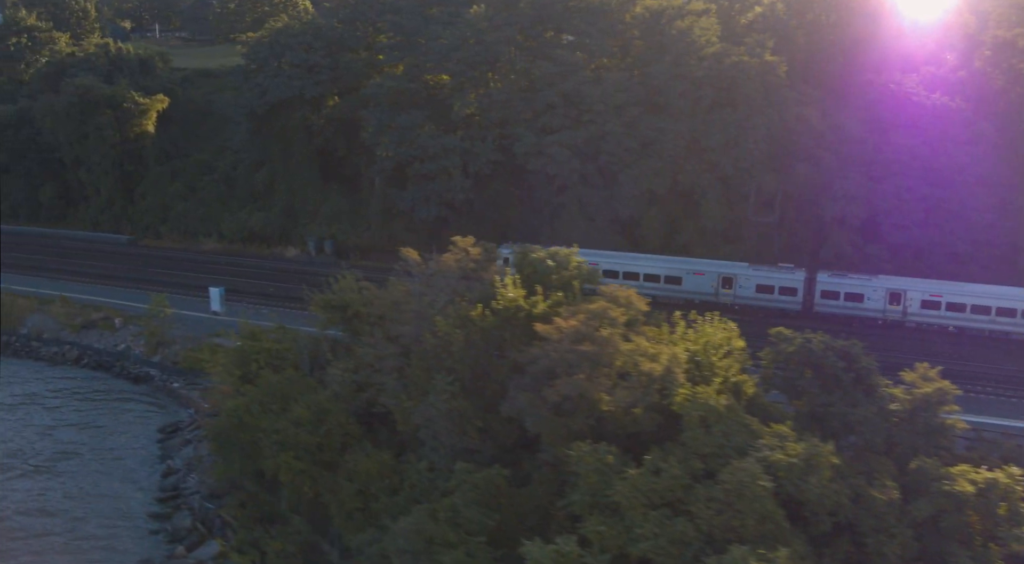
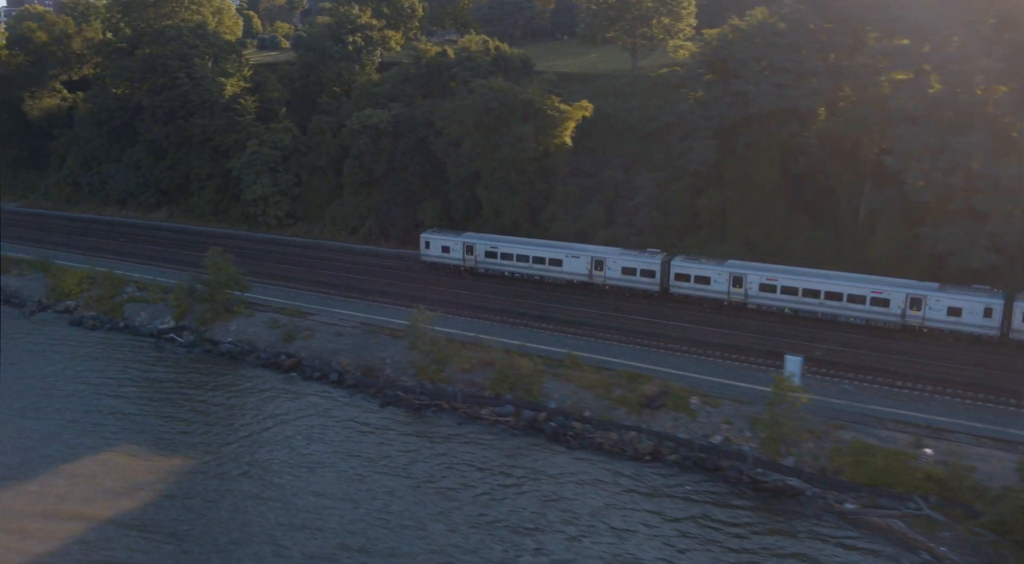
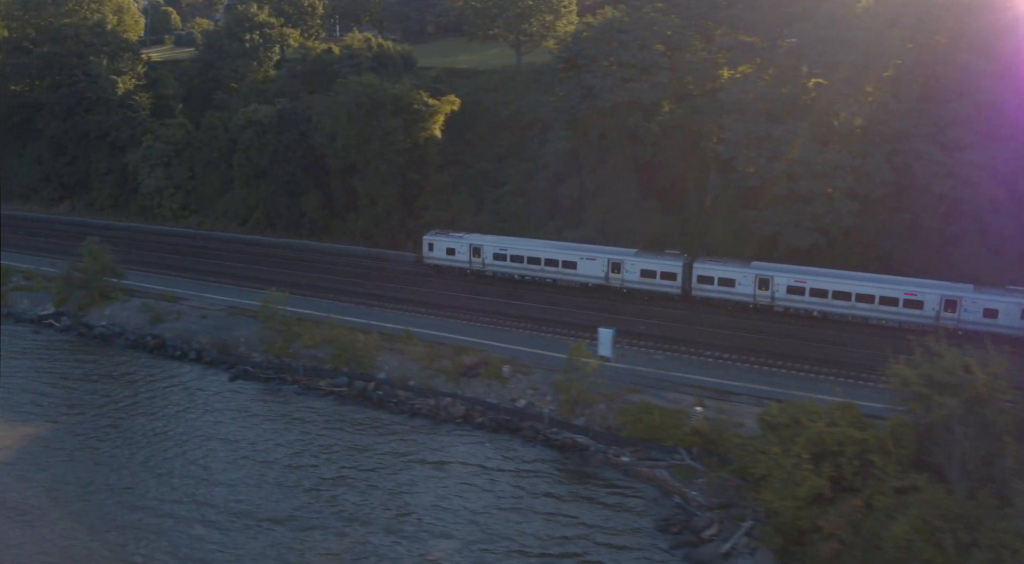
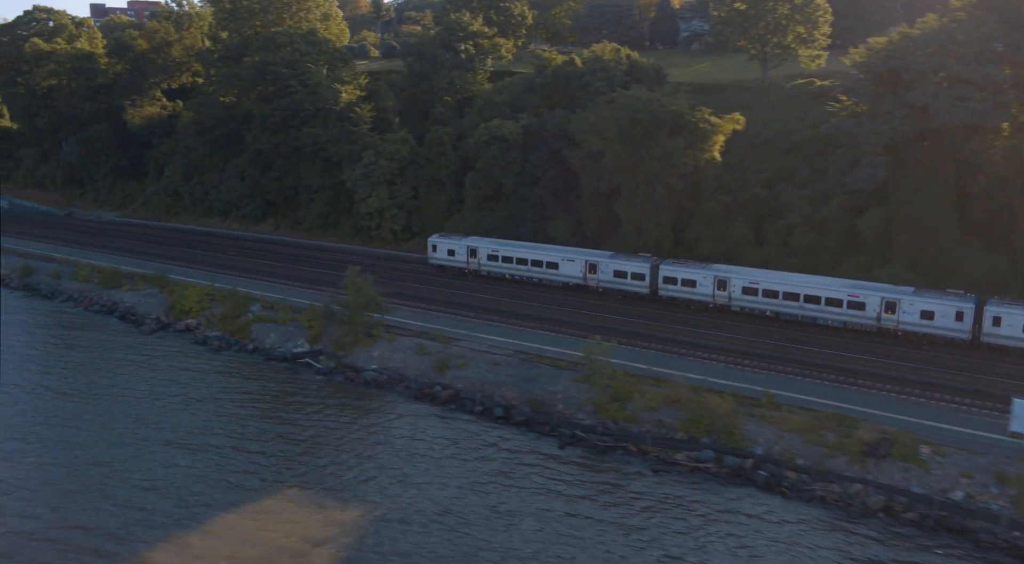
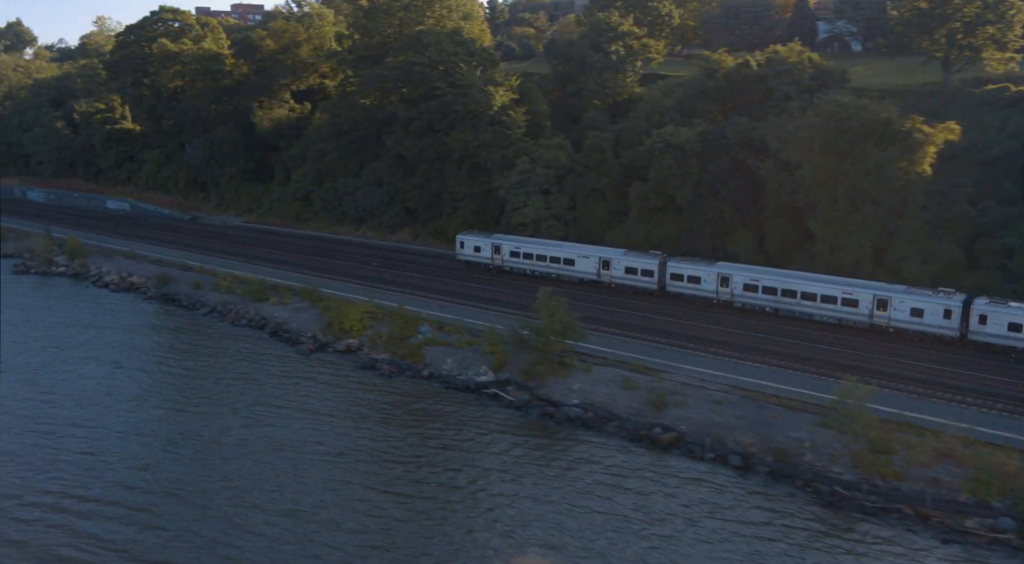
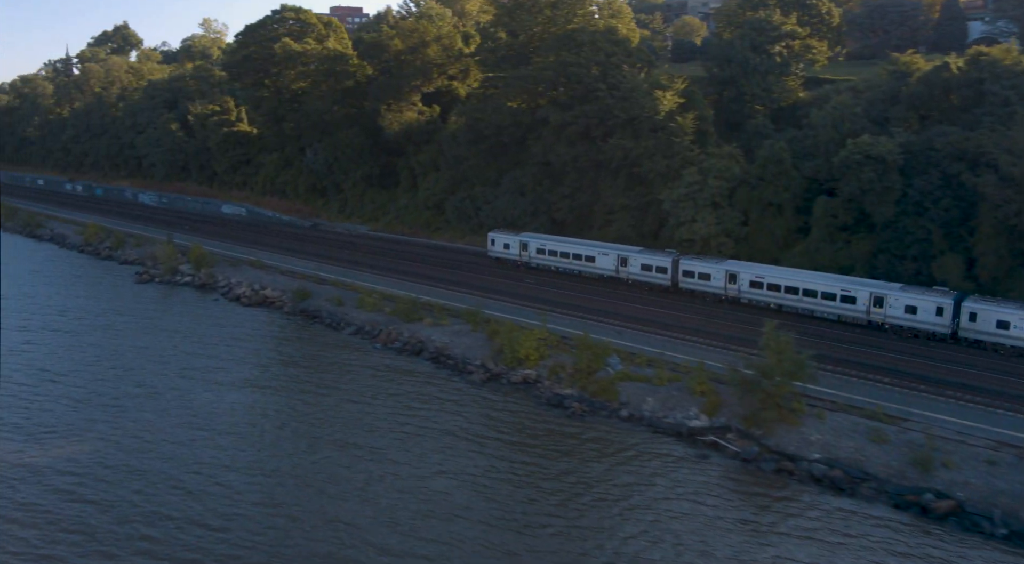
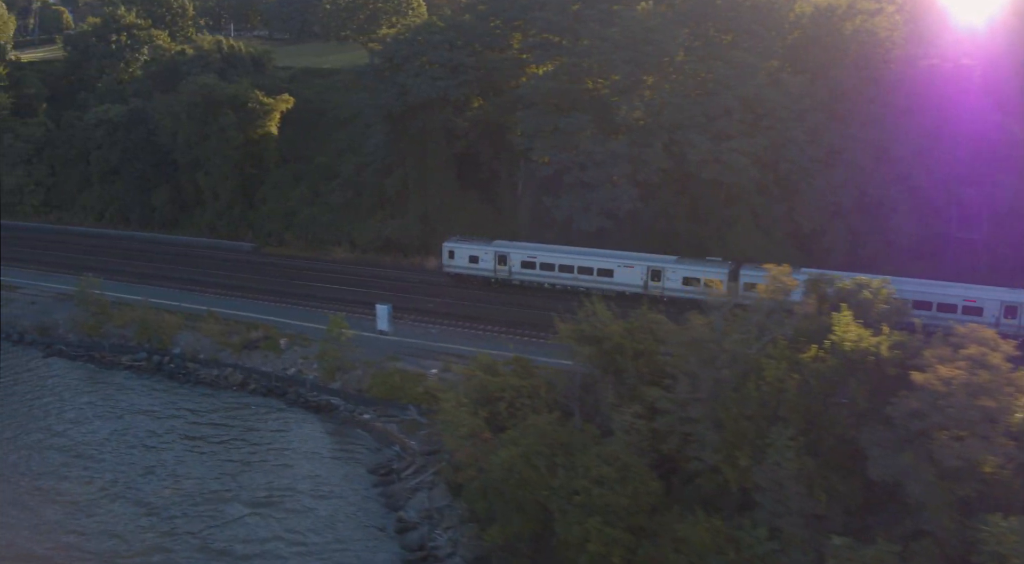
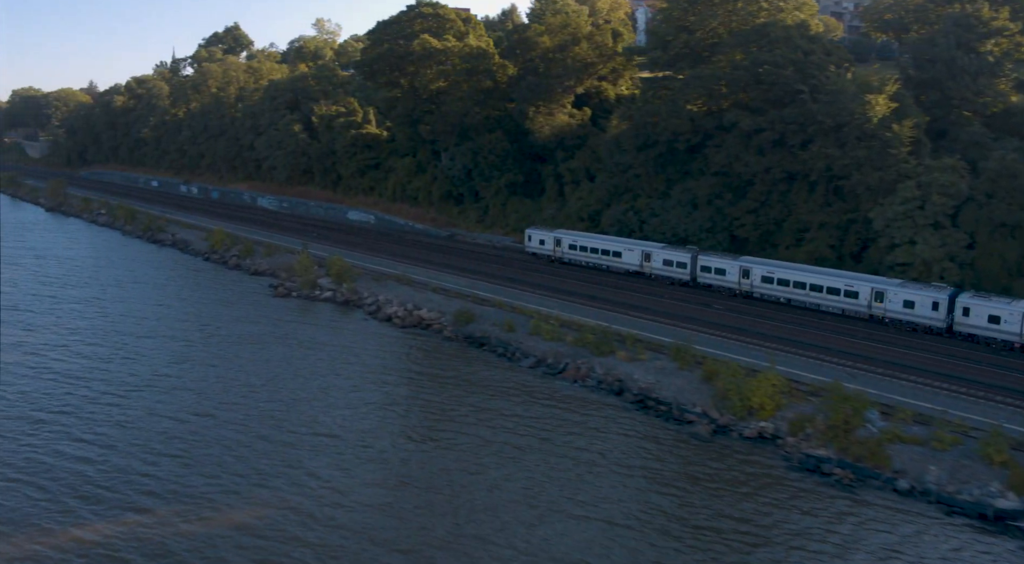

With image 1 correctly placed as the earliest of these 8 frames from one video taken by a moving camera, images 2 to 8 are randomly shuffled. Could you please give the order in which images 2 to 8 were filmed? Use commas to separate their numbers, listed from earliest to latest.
7, 3, 2, 4, 5, 6, 8
